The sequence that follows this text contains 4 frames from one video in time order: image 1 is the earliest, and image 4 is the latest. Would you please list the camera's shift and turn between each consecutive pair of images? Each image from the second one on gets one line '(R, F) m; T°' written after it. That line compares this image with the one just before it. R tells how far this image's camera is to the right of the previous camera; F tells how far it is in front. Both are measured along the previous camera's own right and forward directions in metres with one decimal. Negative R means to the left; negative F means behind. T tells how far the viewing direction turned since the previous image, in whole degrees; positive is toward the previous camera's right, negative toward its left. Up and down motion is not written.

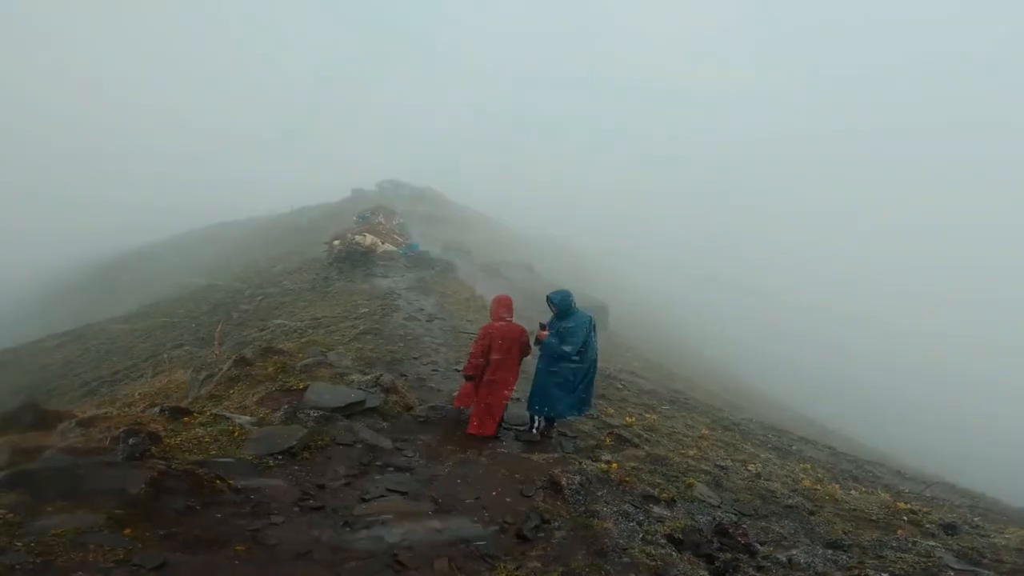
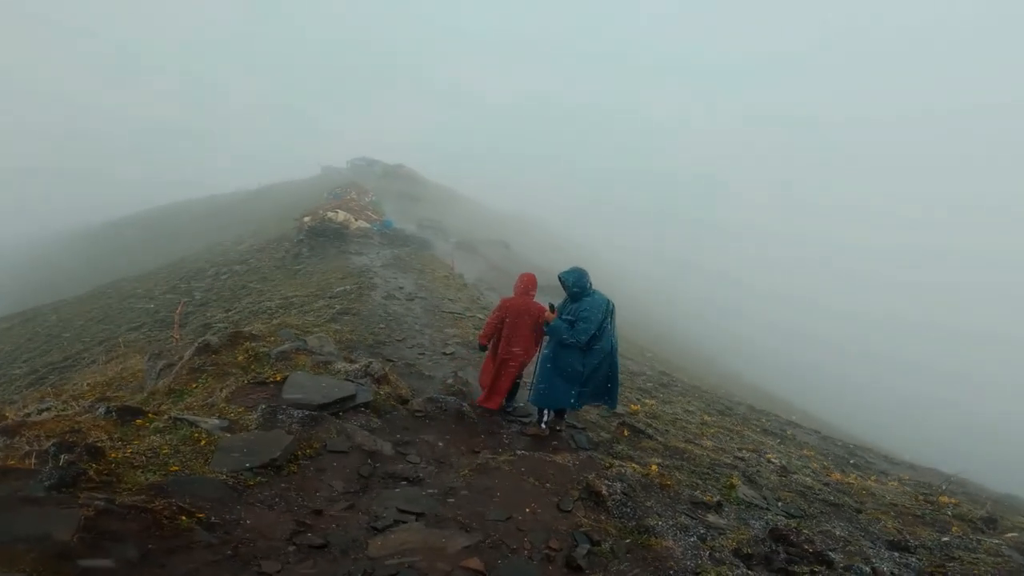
(-0.6, +1.1) m; +3°
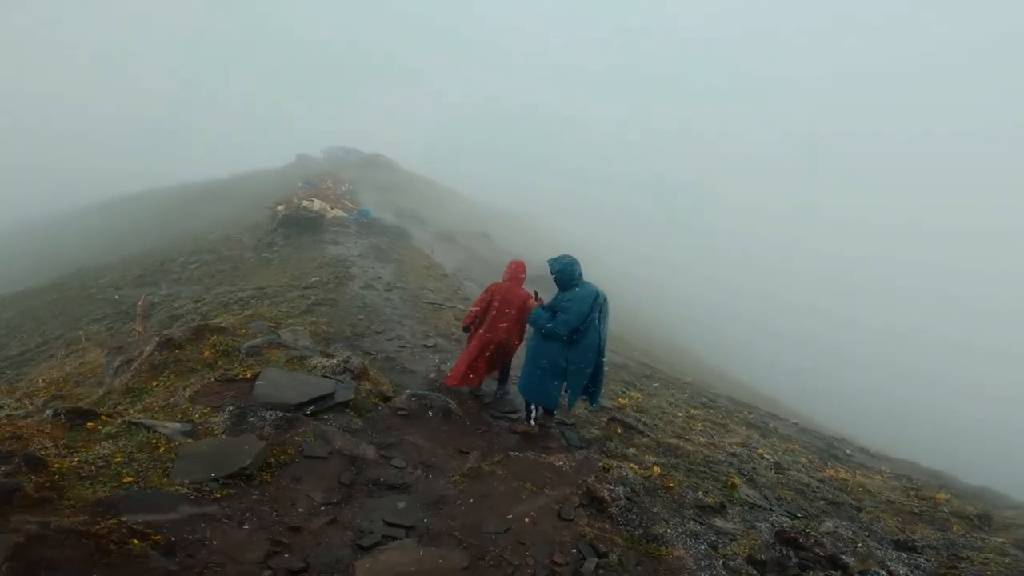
(-0.2, +0.4) m; +2°
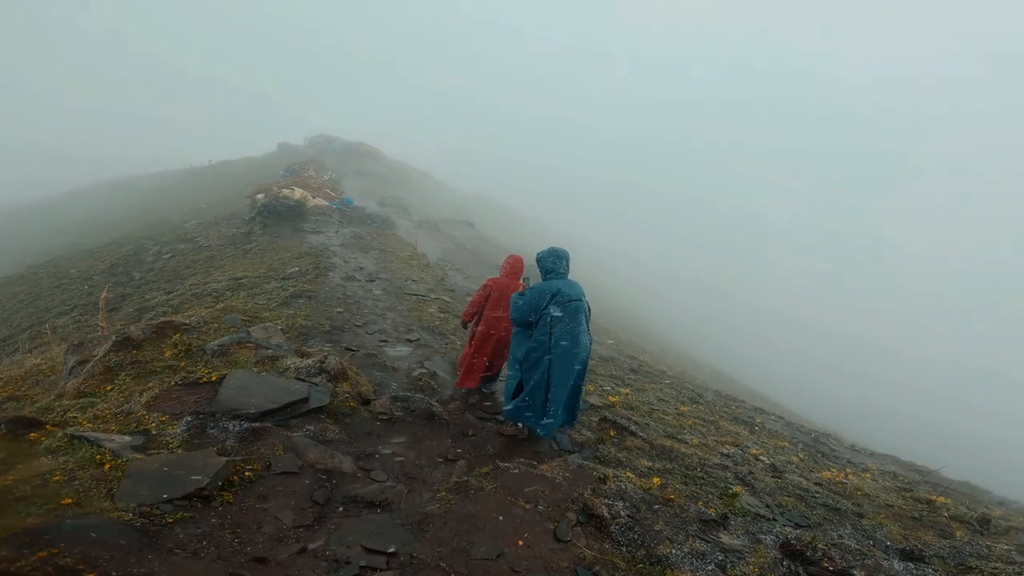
(-0.1, +0.4) m; +2°
